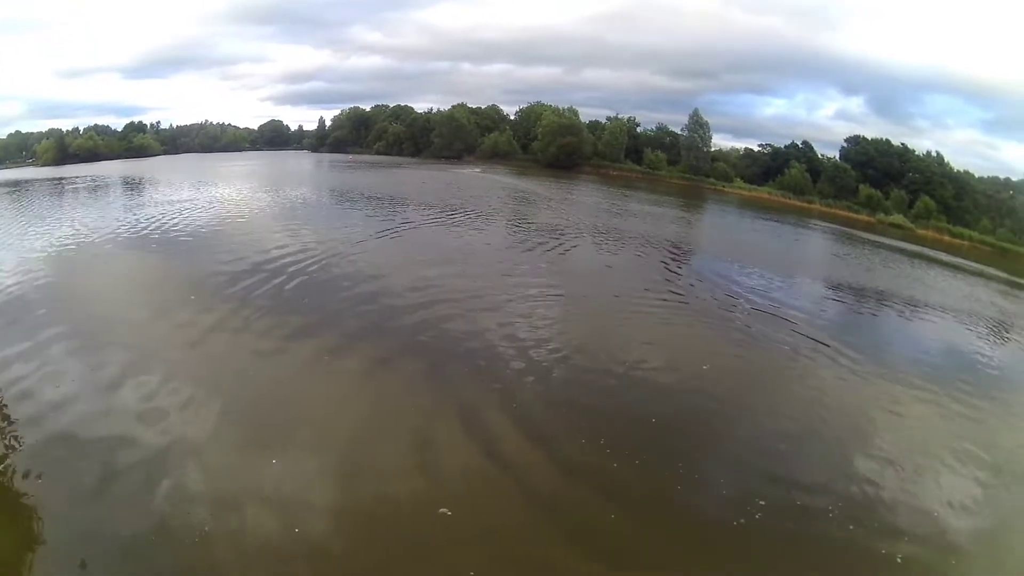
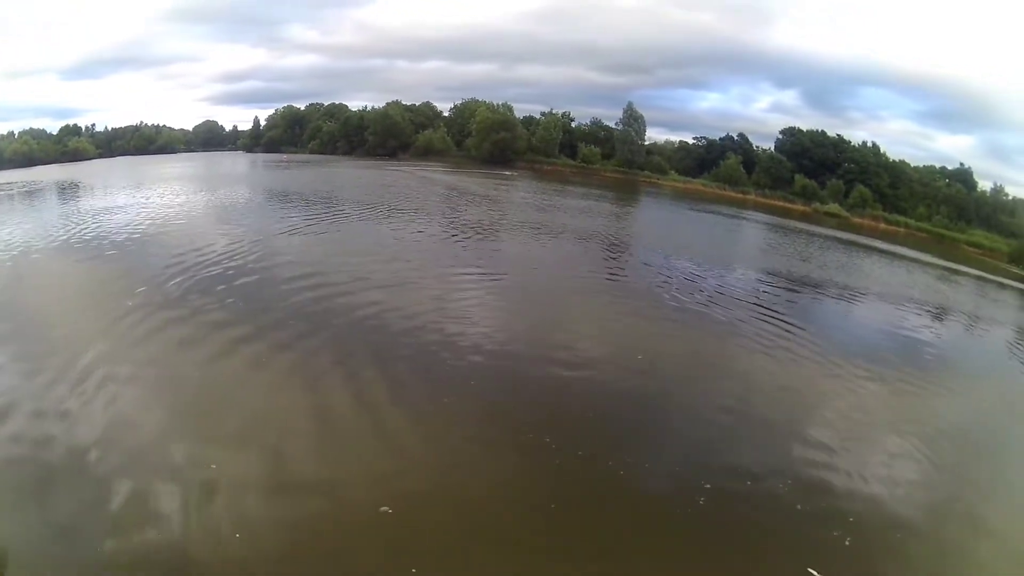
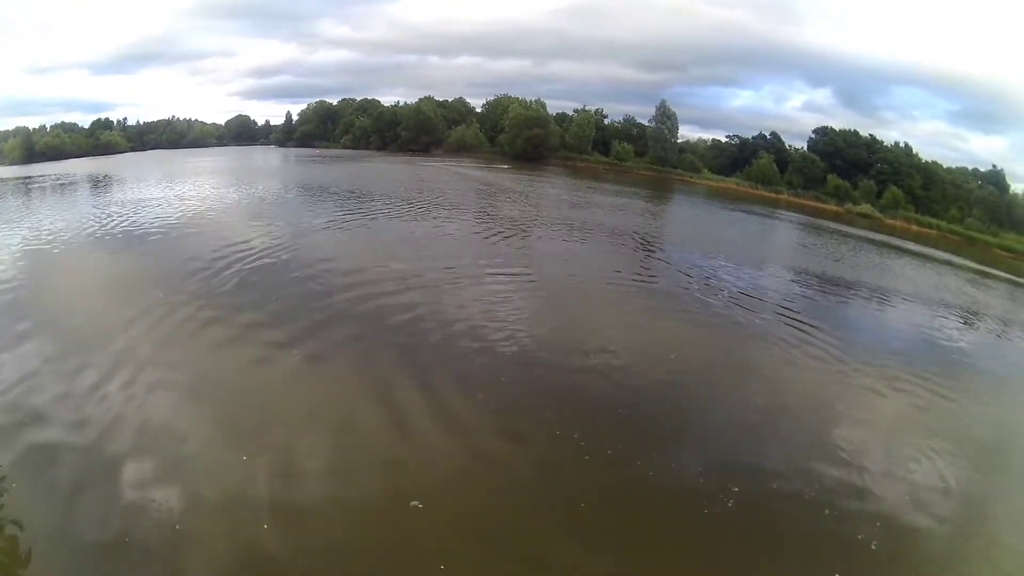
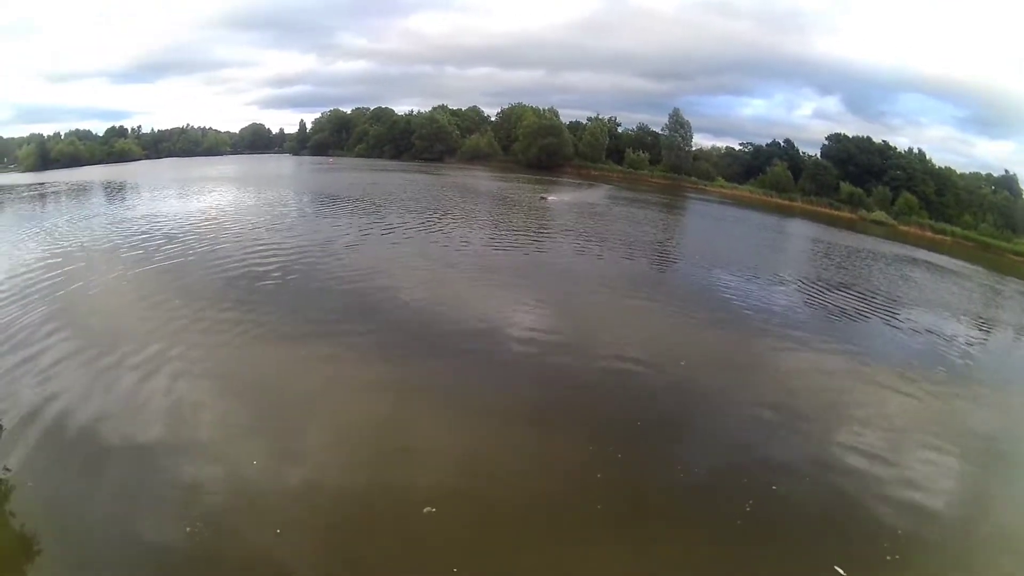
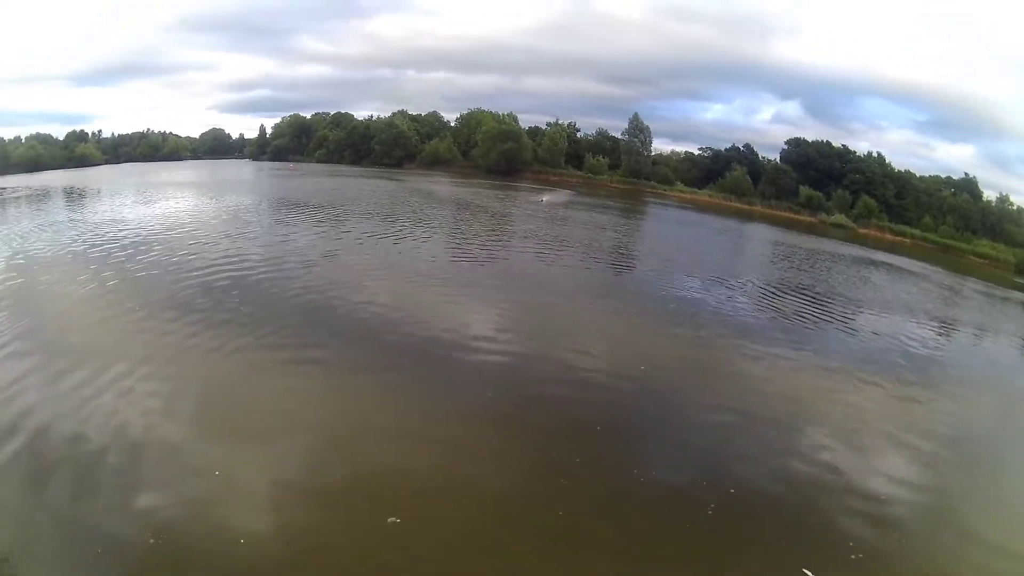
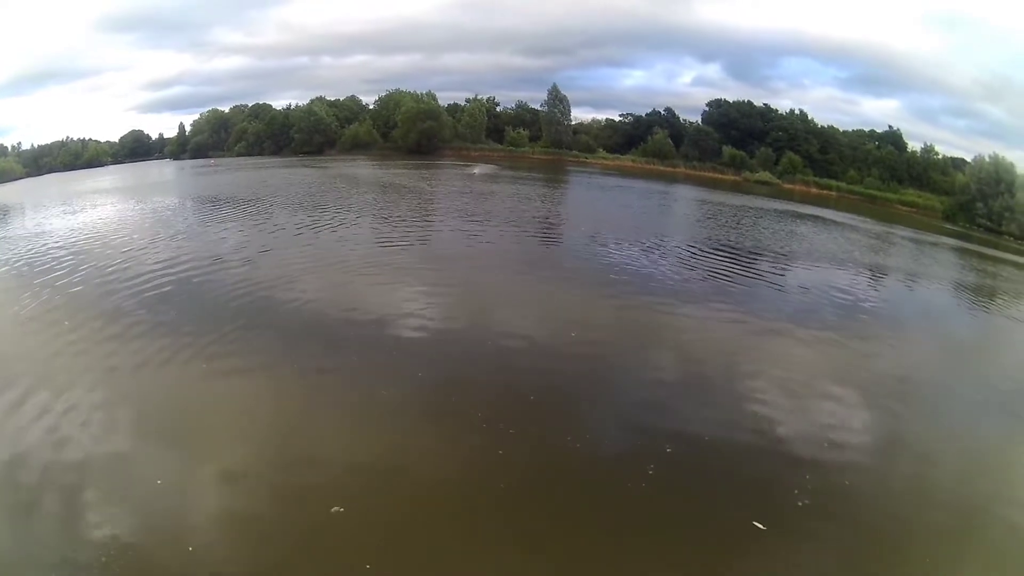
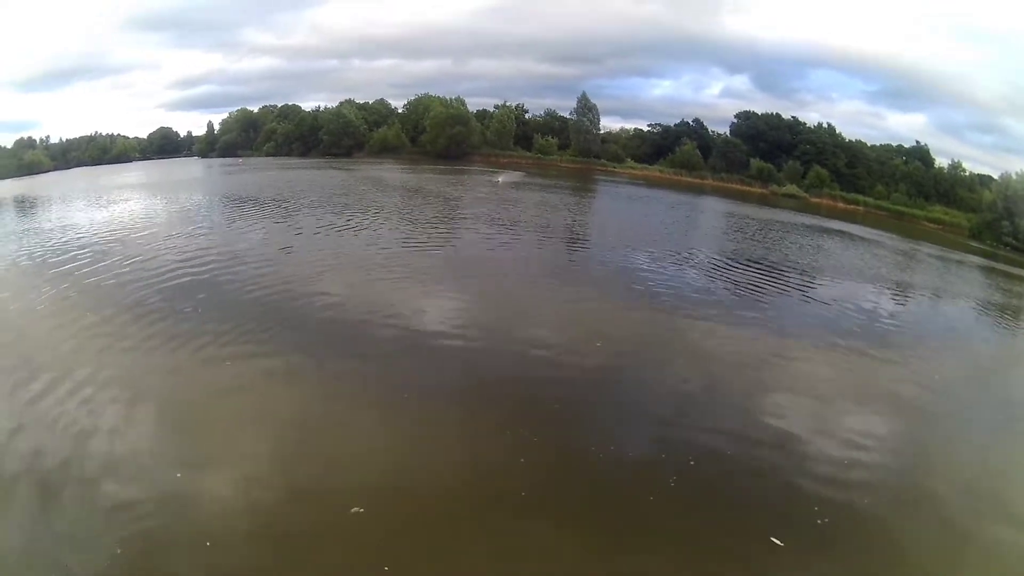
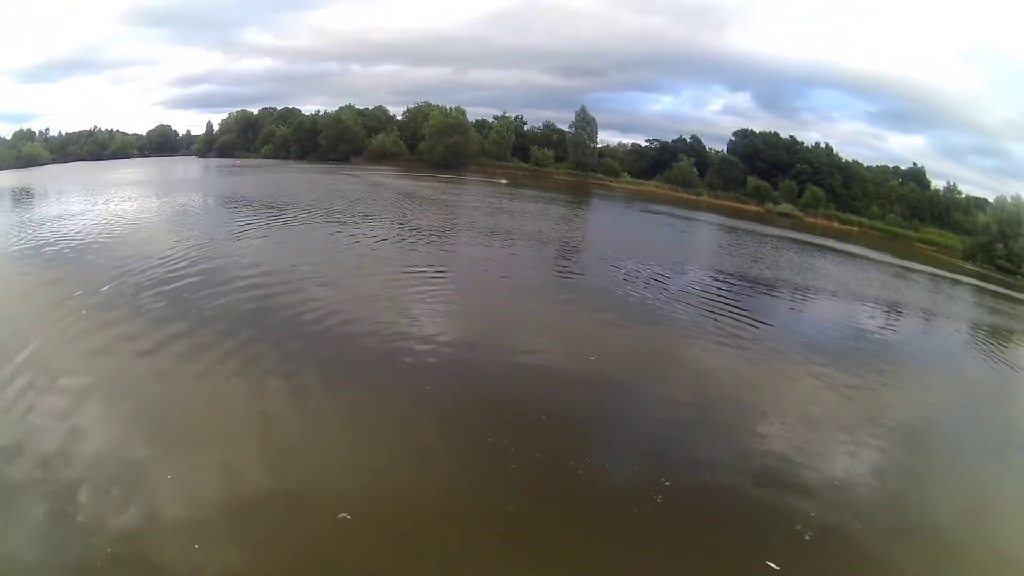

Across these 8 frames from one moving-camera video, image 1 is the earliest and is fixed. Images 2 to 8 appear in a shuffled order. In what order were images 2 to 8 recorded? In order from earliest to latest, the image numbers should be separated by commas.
3, 2, 8, 6, 7, 5, 4
